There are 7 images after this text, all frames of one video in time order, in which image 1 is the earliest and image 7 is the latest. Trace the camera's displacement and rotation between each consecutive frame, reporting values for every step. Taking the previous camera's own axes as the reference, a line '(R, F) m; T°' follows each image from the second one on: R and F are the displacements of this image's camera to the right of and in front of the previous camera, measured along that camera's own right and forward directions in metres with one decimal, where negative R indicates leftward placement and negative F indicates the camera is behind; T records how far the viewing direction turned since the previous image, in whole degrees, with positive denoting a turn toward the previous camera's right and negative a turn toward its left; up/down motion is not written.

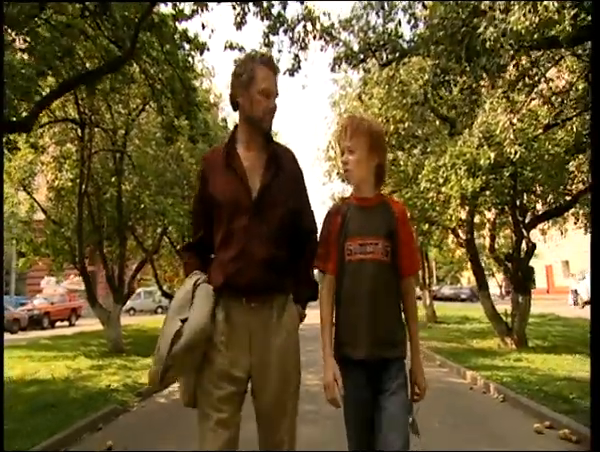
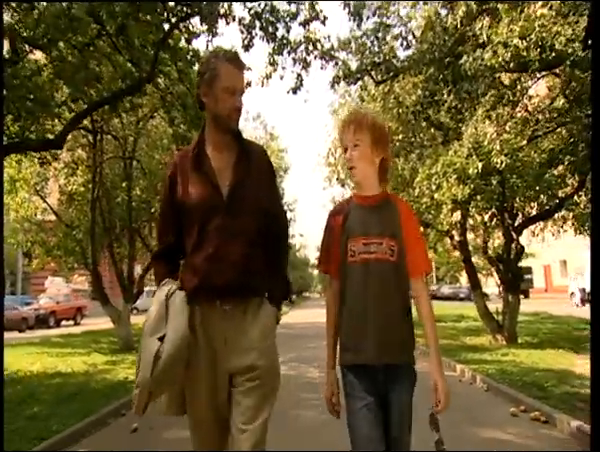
(0.0, -0.9) m; 0°
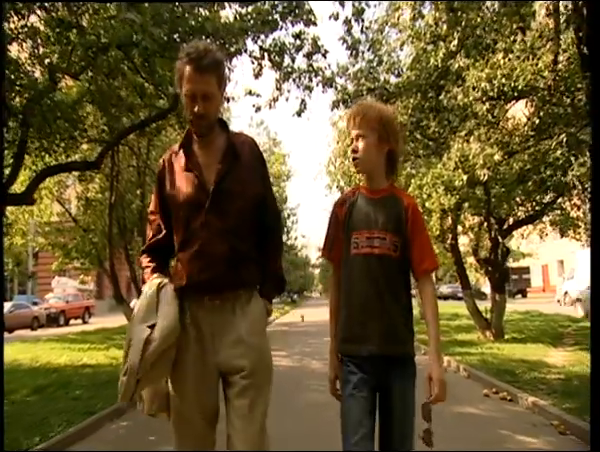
(0.0, -1.4) m; 0°
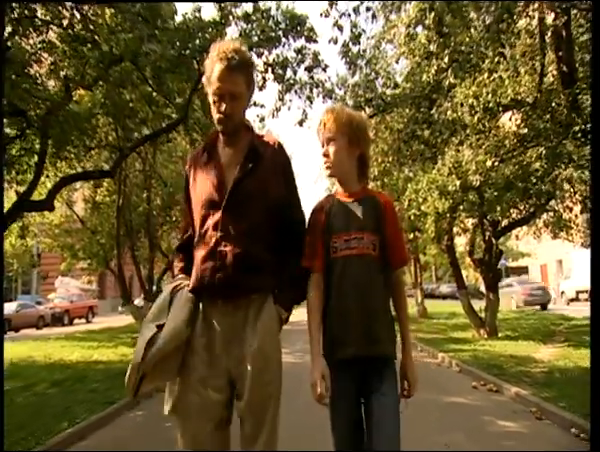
(0.0, -0.7) m; 0°
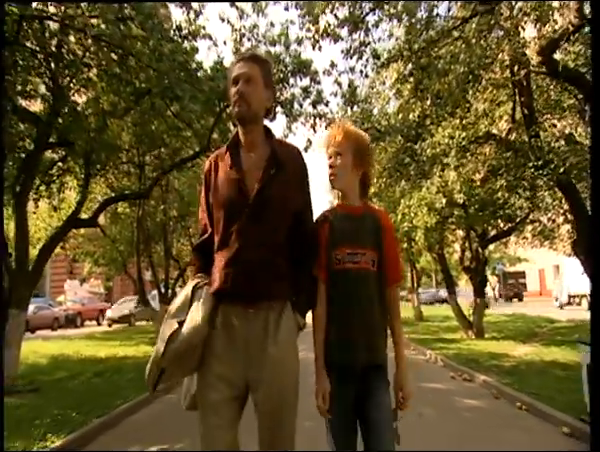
(-0.1, -1.9) m; 0°
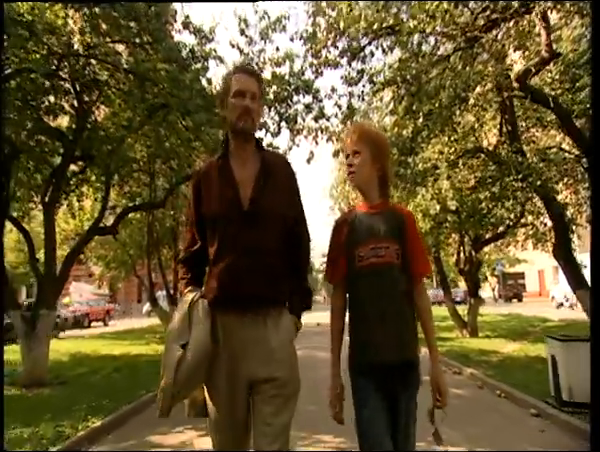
(0.0, -1.1) m; 0°
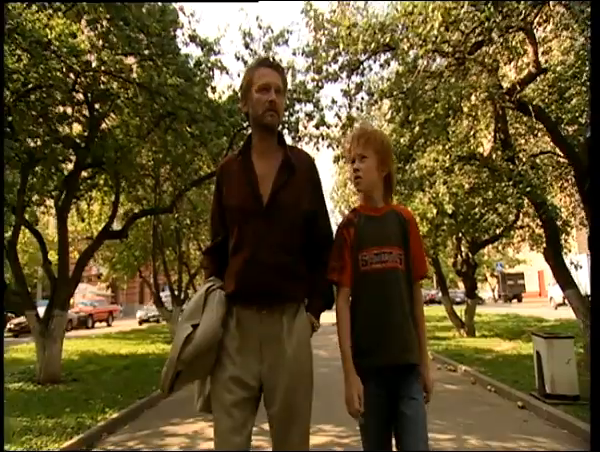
(0.0, -0.6) m; 0°
